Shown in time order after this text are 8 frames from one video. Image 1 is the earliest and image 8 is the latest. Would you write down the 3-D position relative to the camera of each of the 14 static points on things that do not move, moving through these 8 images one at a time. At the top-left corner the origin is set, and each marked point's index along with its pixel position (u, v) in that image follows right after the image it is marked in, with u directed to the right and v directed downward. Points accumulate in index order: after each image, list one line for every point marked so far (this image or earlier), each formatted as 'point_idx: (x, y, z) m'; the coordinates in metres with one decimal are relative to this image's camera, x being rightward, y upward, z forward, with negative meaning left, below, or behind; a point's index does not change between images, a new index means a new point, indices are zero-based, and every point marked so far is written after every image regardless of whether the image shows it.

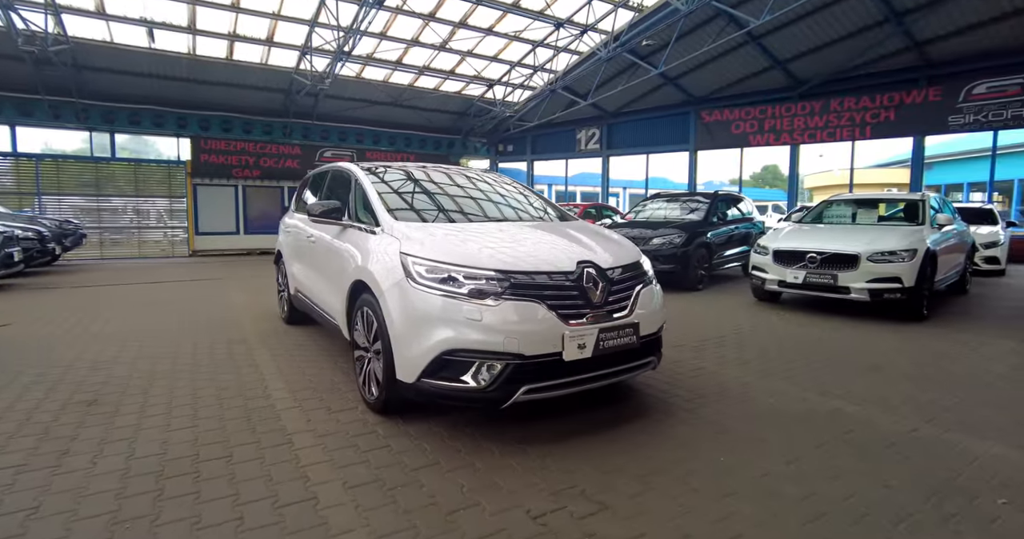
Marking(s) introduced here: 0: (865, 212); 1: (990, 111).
0: (+5.8, +0.9, +8.2) m
1: (+13.8, +4.6, +14.4) m
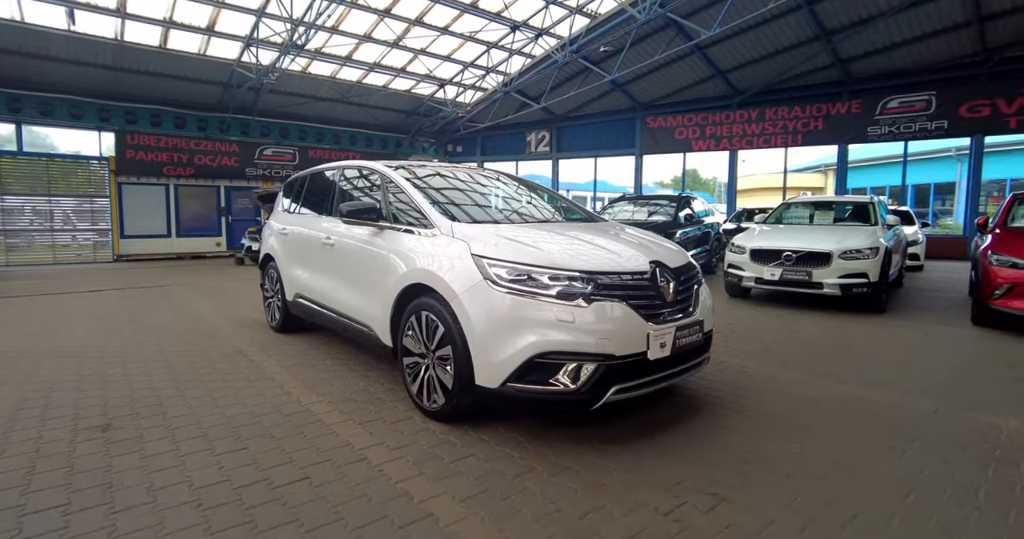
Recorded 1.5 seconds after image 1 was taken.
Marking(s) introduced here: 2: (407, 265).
0: (+5.5, +1.0, +8.9) m
1: (+12.6, +4.7, +16.1) m
2: (-0.7, 0.0, +3.3) m
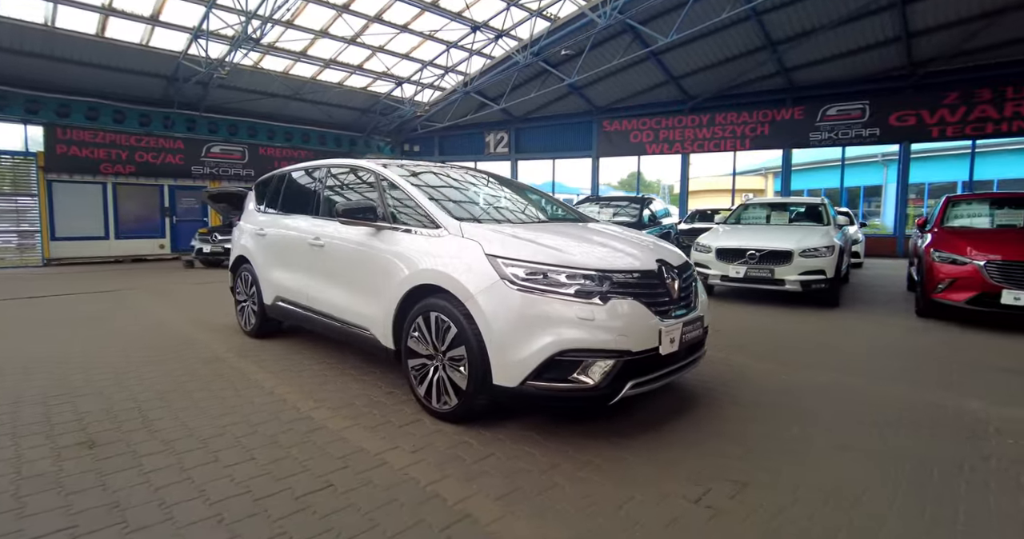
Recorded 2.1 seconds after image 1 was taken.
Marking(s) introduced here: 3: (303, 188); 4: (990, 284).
0: (+5.0, +1.0, +9.4) m
1: (+11.3, +4.8, +17.2) m
2: (-0.7, 0.0, +3.3) m
3: (-2.0, +0.8, +4.7) m
4: (+5.4, -0.2, +5.6) m
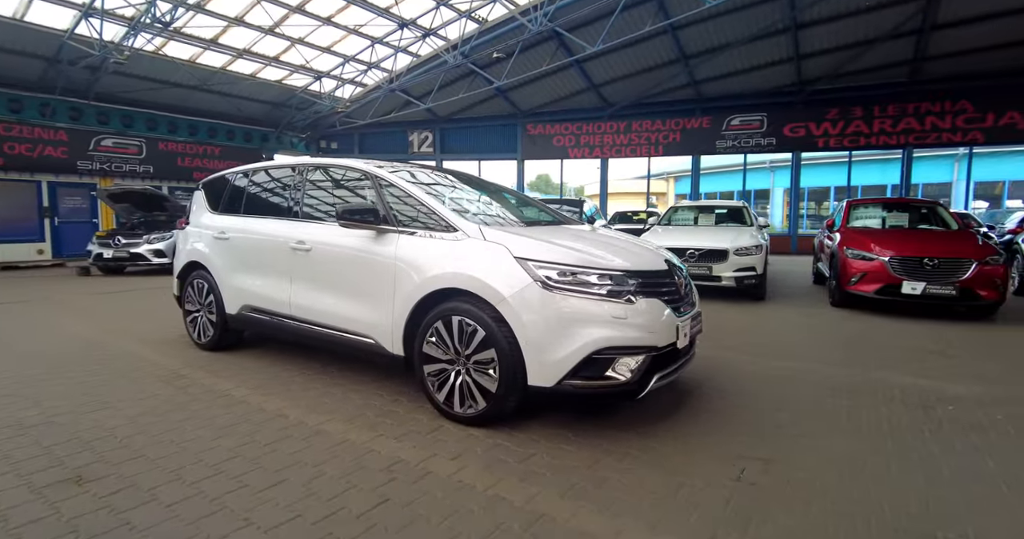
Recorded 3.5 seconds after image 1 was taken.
0: (+3.9, +1.1, +10.2) m
1: (+8.7, +5.0, +19.0) m
2: (-0.6, 0.0, +3.2) m
3: (-2.2, +0.7, +4.4) m
4: (+5.0, -0.1, +6.6) m
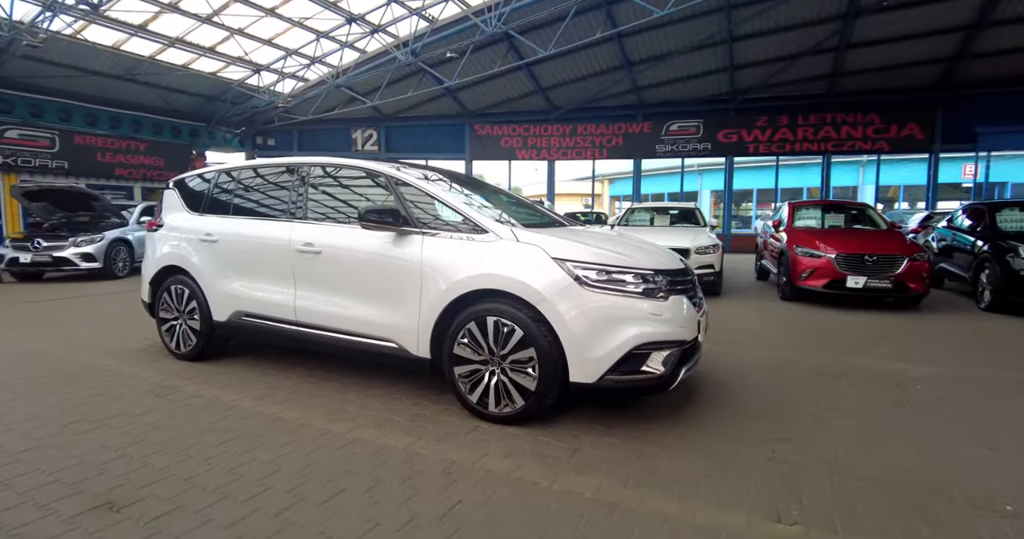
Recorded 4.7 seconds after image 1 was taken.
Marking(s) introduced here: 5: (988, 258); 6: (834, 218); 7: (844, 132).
0: (+3.2, +1.1, +10.7) m
1: (+6.8, +5.0, +20.1) m
2: (-0.4, 0.0, +3.2) m
3: (-2.1, +0.7, +4.2) m
4: (+4.7, 0.0, +7.2) m
5: (+7.2, +0.2, +7.6) m
6: (+5.8, +0.9, +9.0) m
7: (+12.3, +5.1, +18.5) m
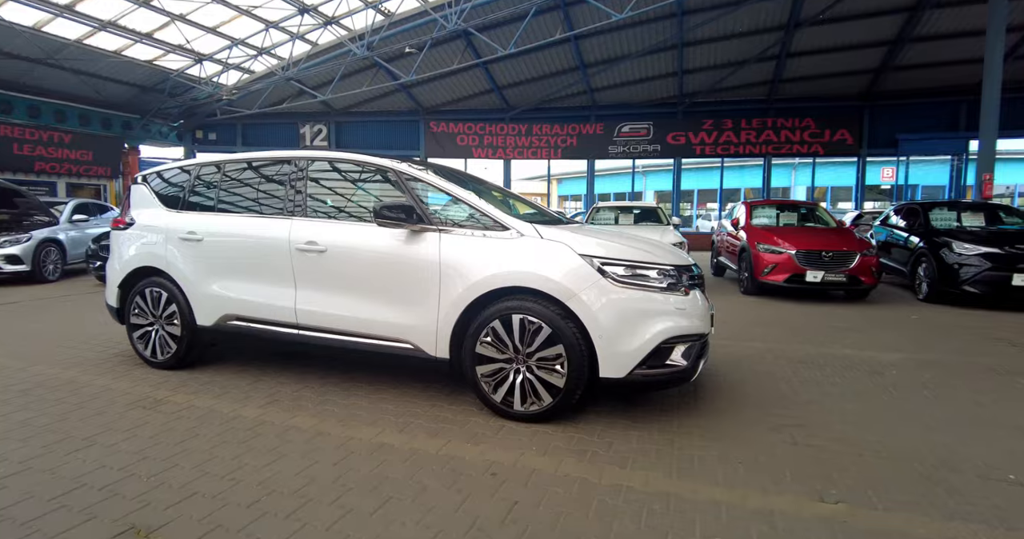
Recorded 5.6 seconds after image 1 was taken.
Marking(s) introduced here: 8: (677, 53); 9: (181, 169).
0: (+2.5, +1.2, +11.0) m
1: (+5.0, +5.1, +20.7) m
2: (-0.2, 0.0, +3.1) m
3: (-2.1, +0.7, +3.9) m
4: (+4.4, 0.0, +7.7) m
5: (+6.9, +0.3, +8.3) m
6: (+5.3, +1.0, +9.5) m
7: (+10.7, +5.3, +19.7) m
8: (+5.6, +7.3, +16.9) m
9: (-2.8, +0.9, +4.3) m
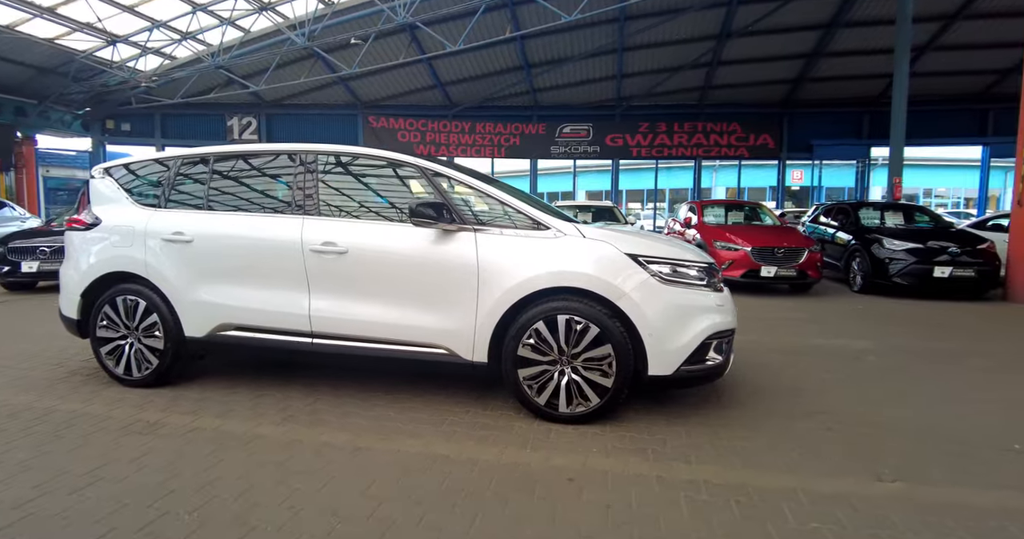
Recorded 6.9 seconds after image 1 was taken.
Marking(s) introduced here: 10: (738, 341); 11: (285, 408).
0: (+1.6, +1.2, +11.2) m
1: (+2.7, +5.2, +21.1) m
2: (0.0, 0.0, +3.0) m
3: (-2.0, +0.7, +3.6) m
4: (+4.0, +0.1, +8.2) m
5: (+6.3, +0.4, +9.2) m
6: (+4.6, +1.1, +10.2) m
7: (+8.5, +5.4, +20.9) m
8: (+3.8, +7.4, +17.5) m
9: (-2.7, +0.8, +3.8) m
10: (+2.4, -0.8, +5.2) m
11: (-1.5, -0.9, +3.3) m
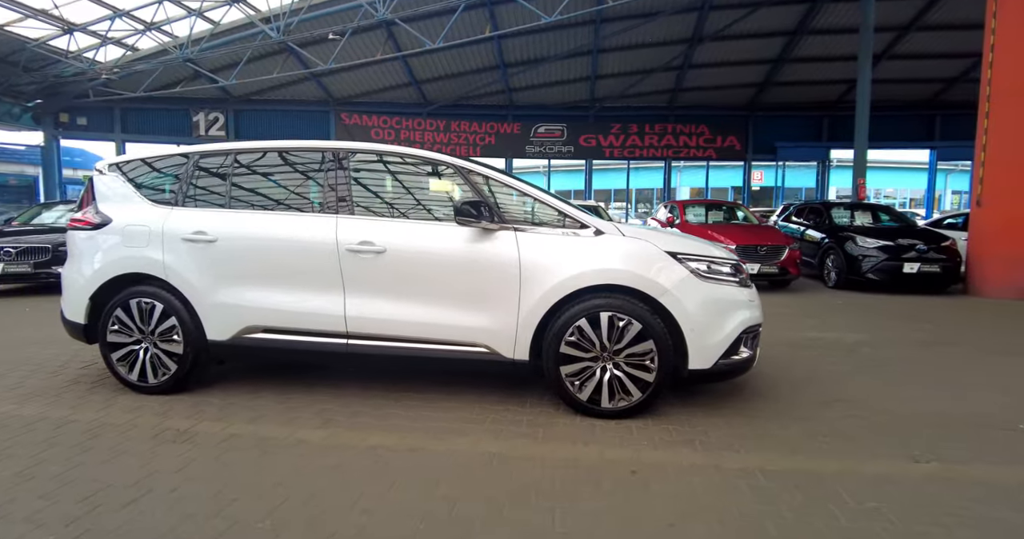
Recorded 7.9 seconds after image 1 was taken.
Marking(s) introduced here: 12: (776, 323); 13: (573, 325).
0: (+1.3, +1.3, +11.3) m
1: (+1.7, +5.3, +21.3) m
2: (+0.3, 0.0, +3.1) m
3: (-1.7, +0.7, +3.5) m
4: (+3.9, +0.2, +8.5) m
5: (+6.1, +0.4, +9.6) m
6: (+4.3, +1.2, +10.5) m
7: (+7.4, +5.5, +21.5) m
8: (+2.9, +7.5, +17.8) m
9: (-2.5, +0.8, +3.7) m
10: (+2.5, -0.7, +5.4) m
11: (-1.3, -0.9, +3.2) m
12: (+3.2, -0.7, +6.1) m
13: (+0.3, -0.3, +3.1) m
